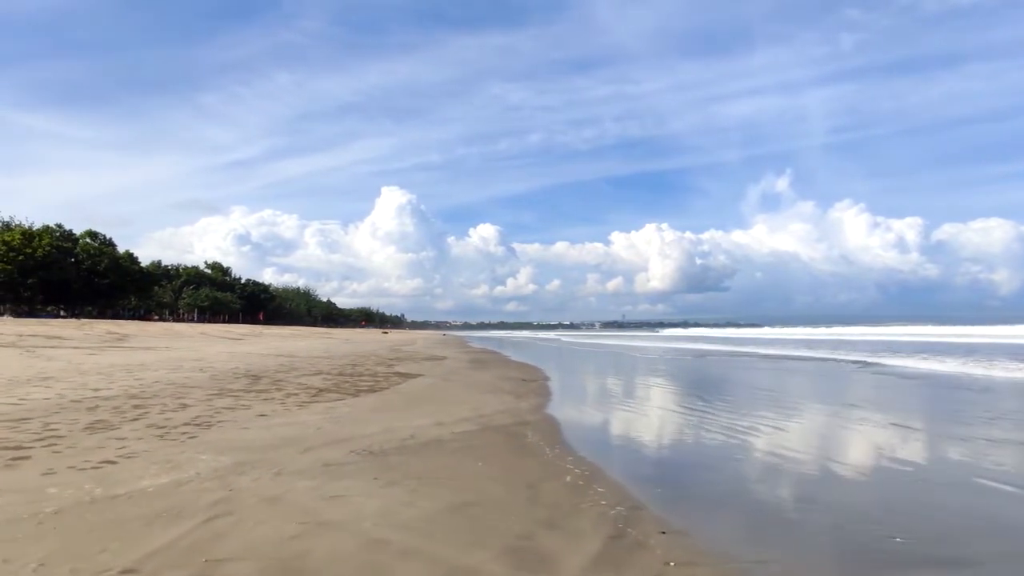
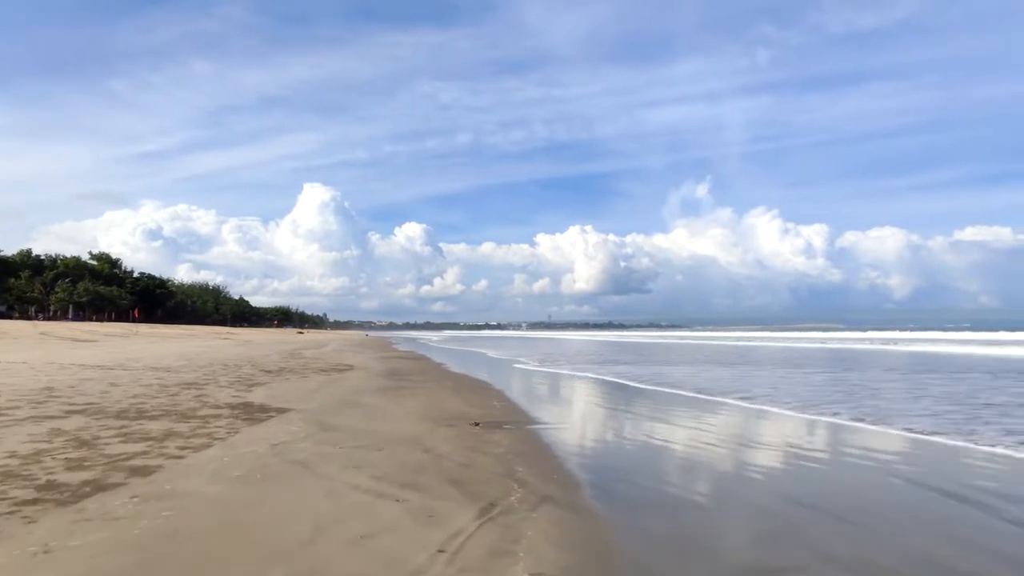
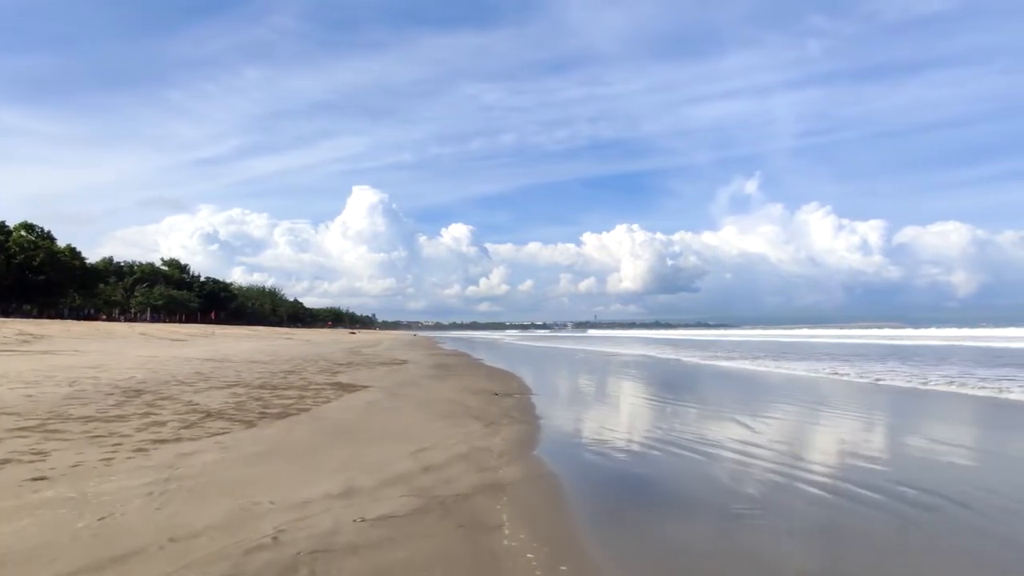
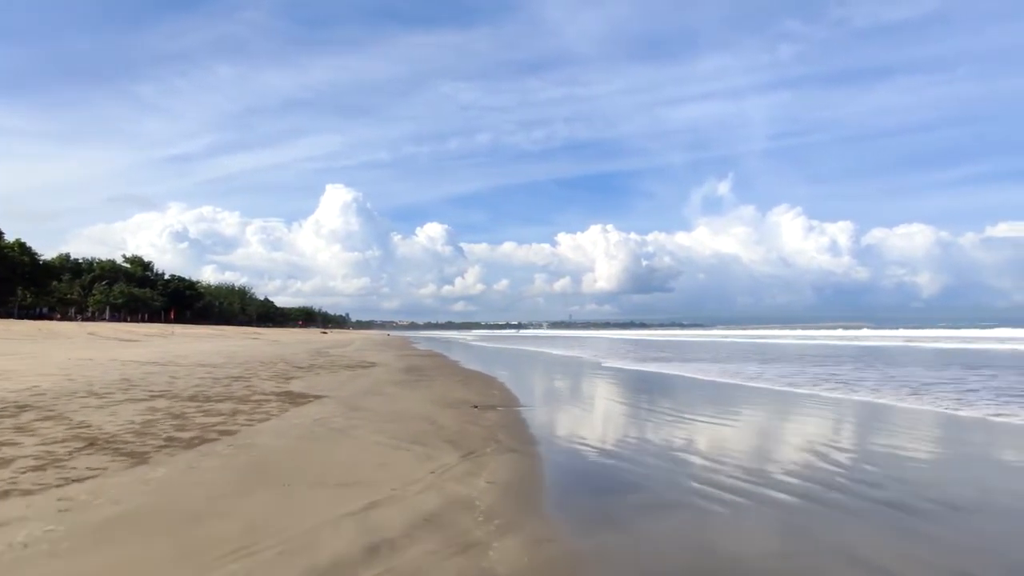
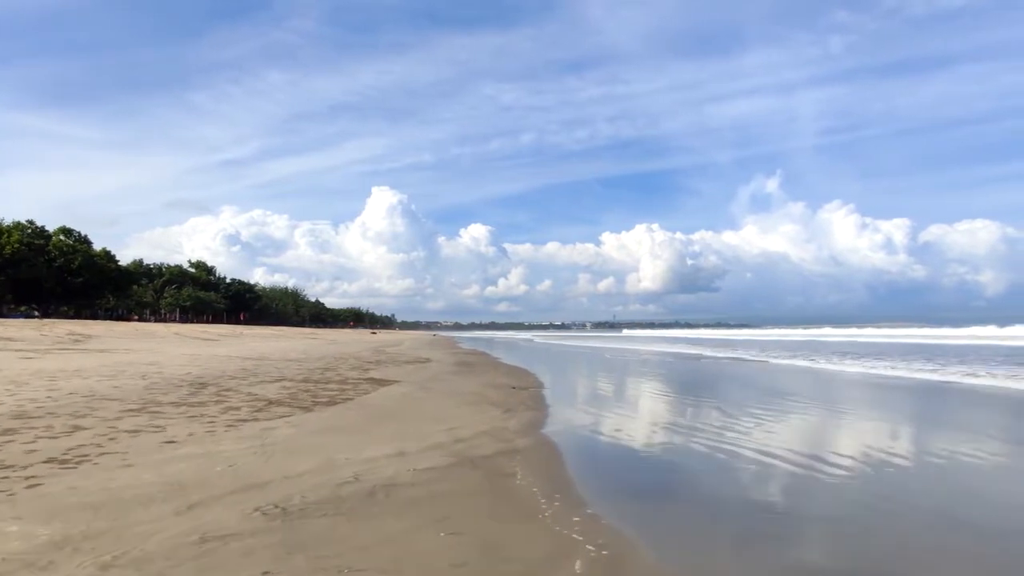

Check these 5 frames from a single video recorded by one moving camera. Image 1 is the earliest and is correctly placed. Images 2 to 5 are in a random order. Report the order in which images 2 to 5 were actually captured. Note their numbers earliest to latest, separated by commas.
5, 3, 4, 2
